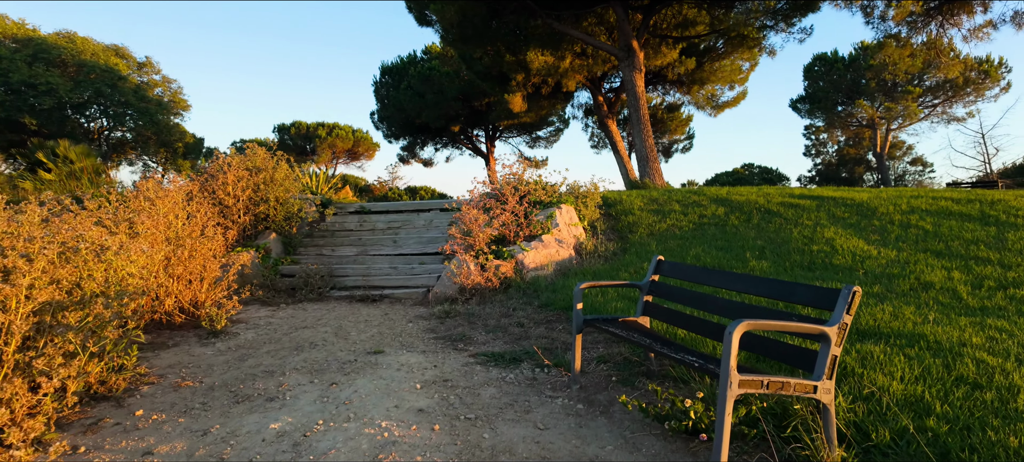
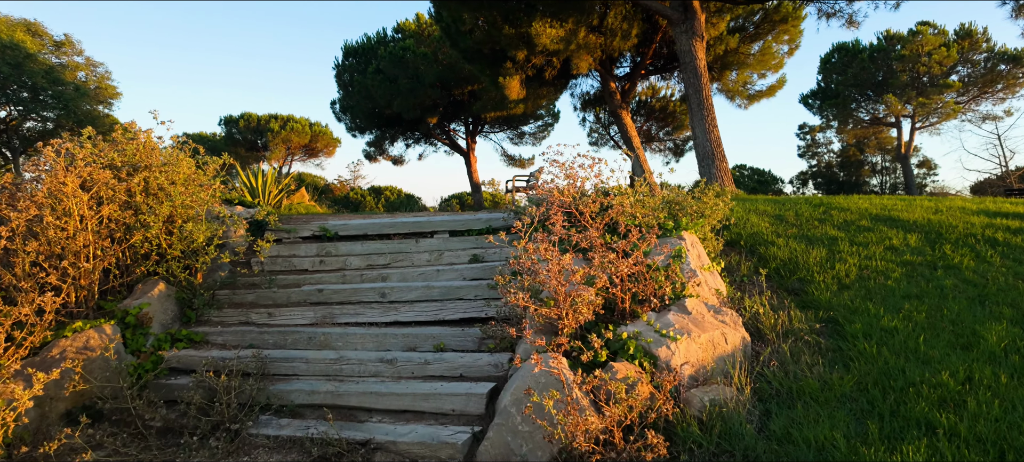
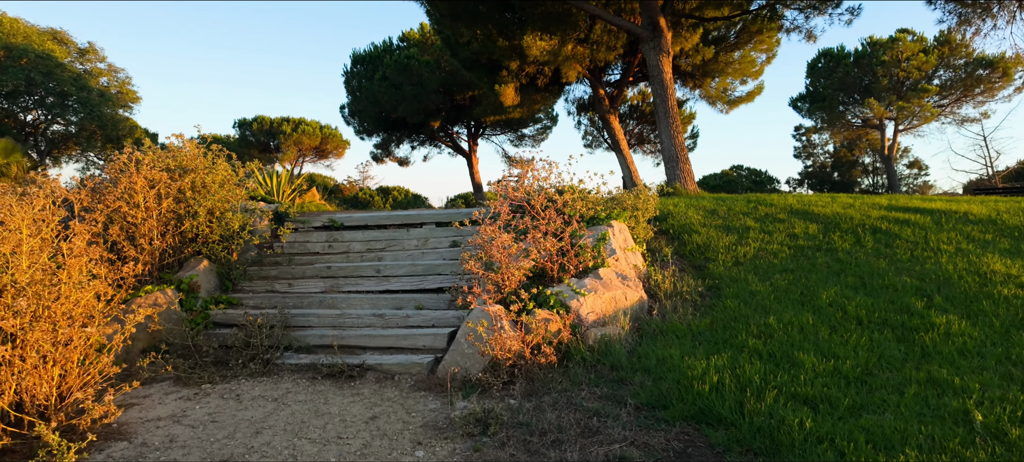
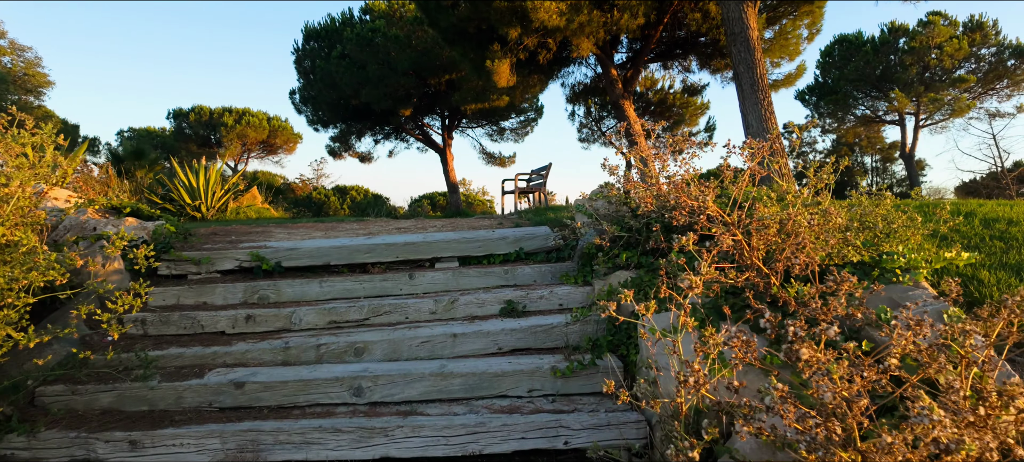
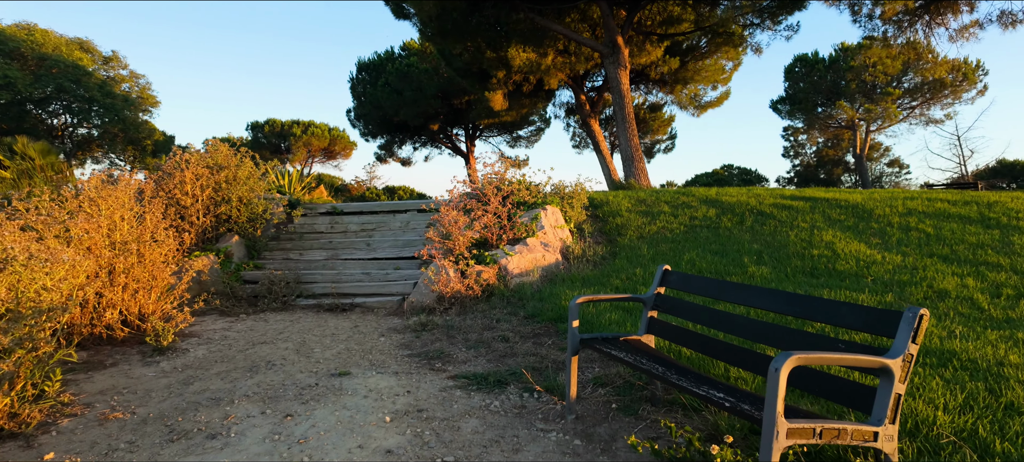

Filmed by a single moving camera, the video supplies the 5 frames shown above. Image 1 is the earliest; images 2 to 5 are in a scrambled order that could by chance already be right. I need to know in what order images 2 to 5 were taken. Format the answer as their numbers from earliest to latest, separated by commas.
5, 3, 2, 4
